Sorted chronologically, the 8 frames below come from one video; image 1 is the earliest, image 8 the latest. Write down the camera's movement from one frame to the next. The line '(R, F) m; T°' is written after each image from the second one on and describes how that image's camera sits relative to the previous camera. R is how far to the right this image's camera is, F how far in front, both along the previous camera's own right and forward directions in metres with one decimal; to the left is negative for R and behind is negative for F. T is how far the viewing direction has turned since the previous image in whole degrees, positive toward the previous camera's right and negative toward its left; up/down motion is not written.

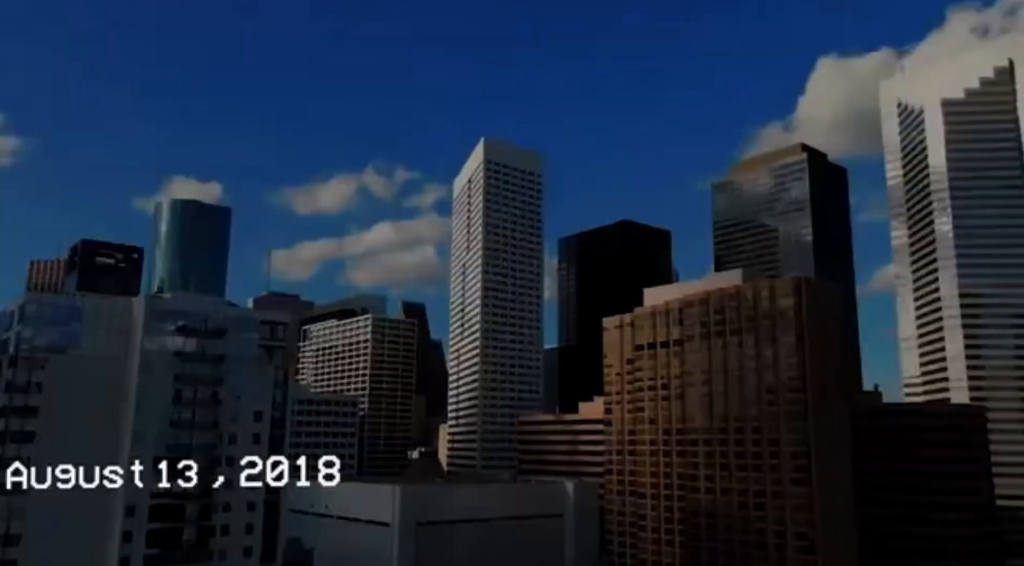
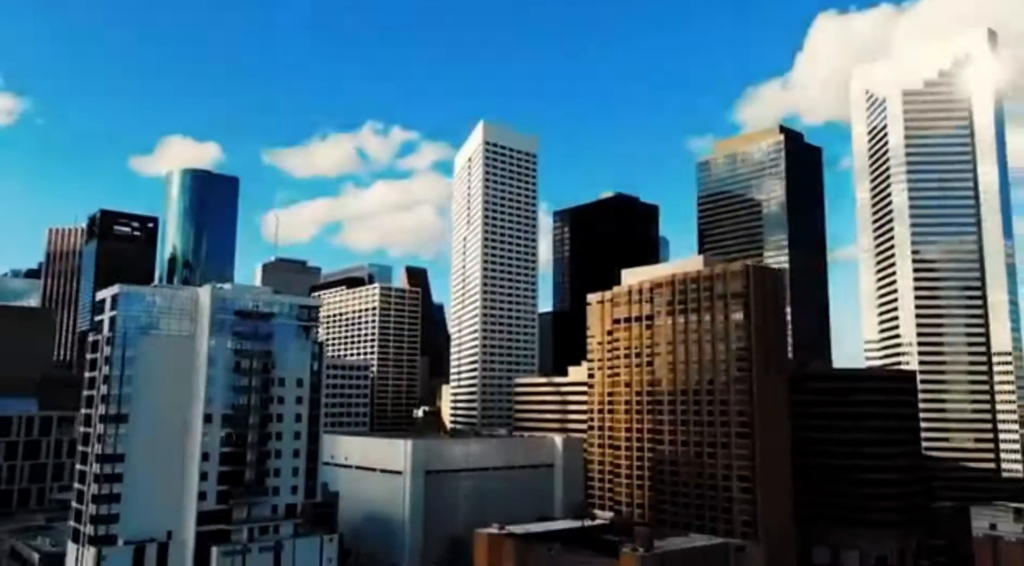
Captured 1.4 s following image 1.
(+0.2, -8.3) m; 0°
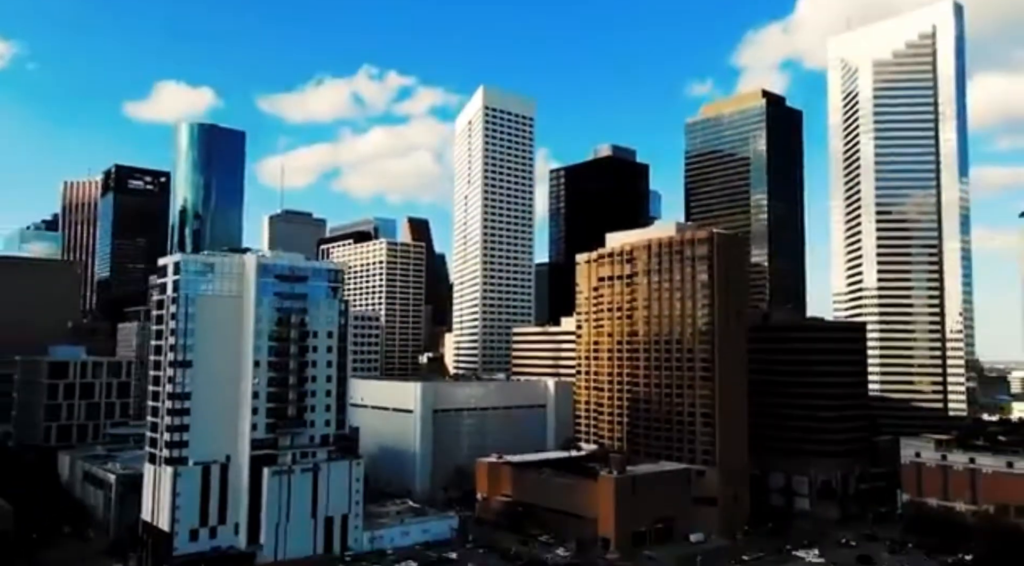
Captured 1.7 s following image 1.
(+0.1, -8.2) m; 0°
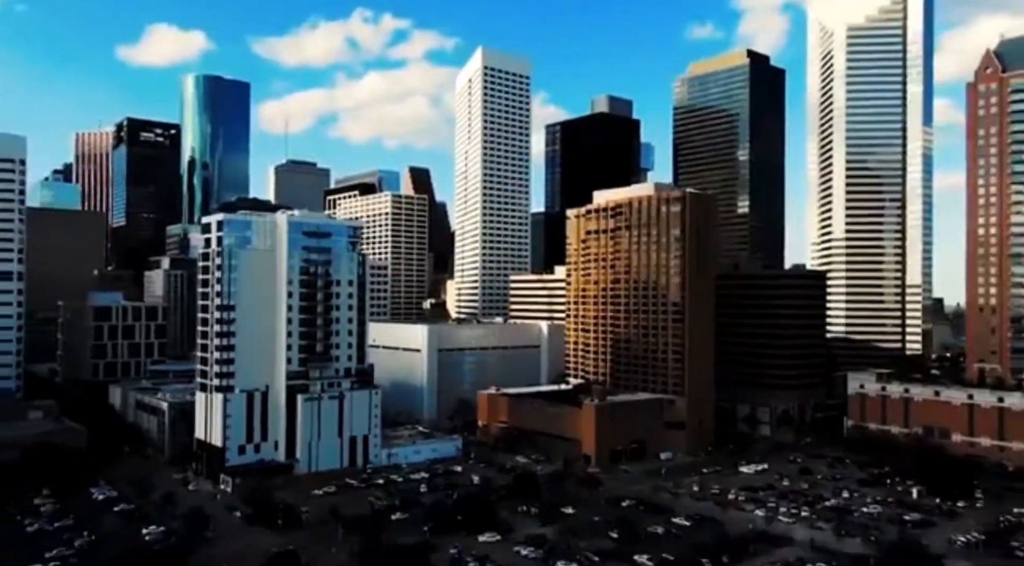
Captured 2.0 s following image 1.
(+0.2, -8.3) m; 0°
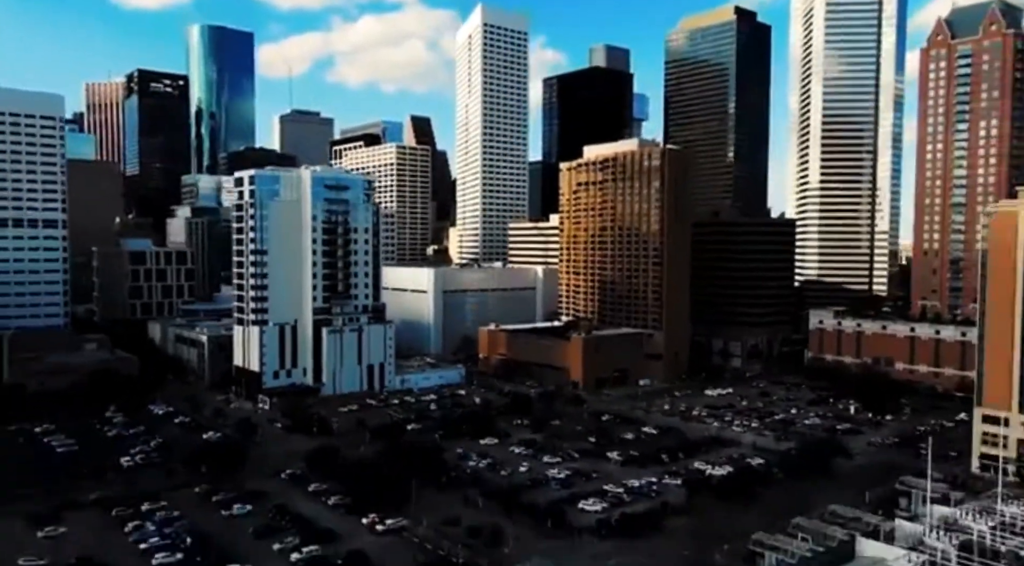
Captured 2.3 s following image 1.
(+0.2, -8.3) m; 0°
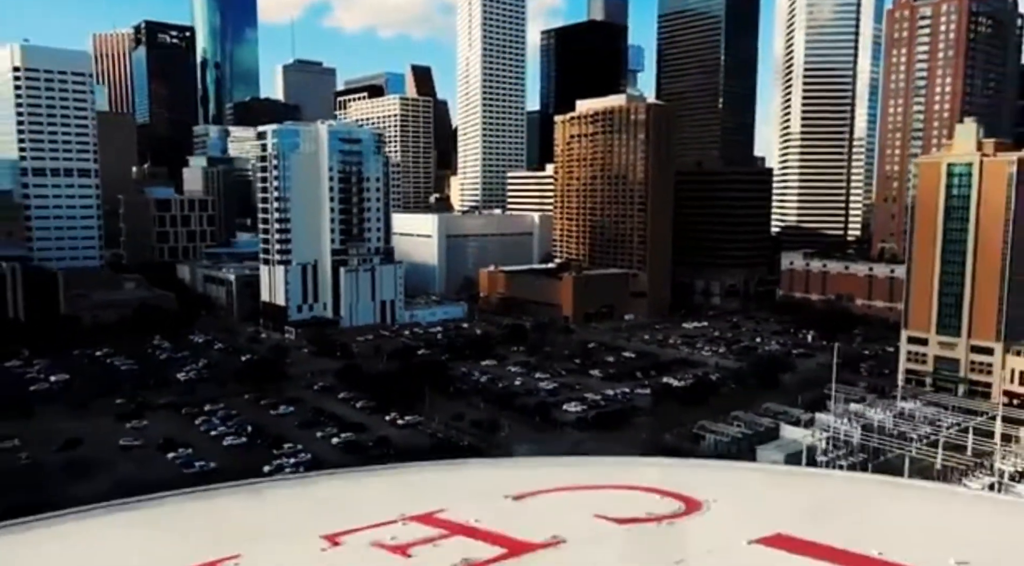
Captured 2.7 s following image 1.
(+0.3, -7.8) m; 0°
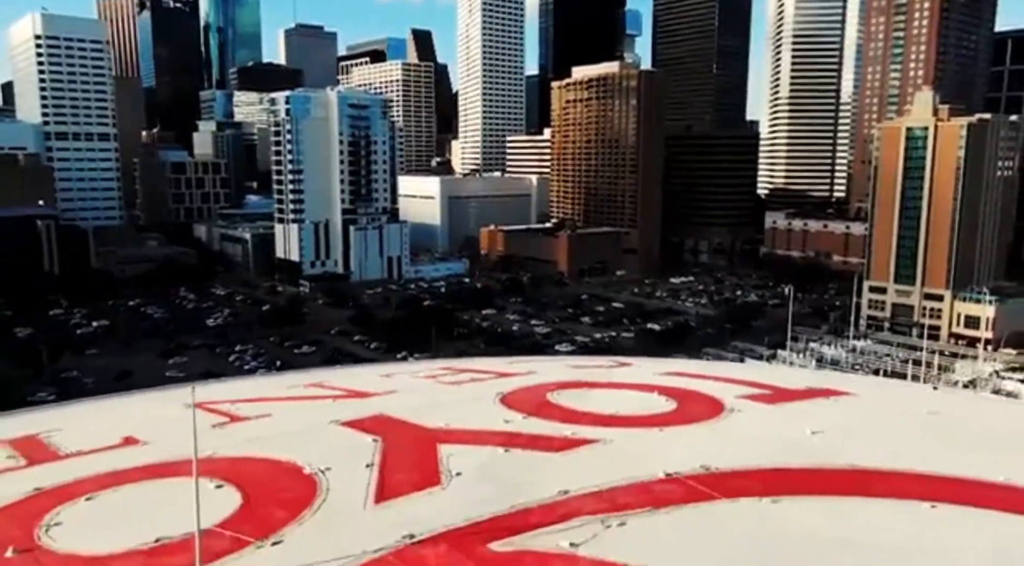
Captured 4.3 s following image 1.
(+0.2, -5.4) m; 0°
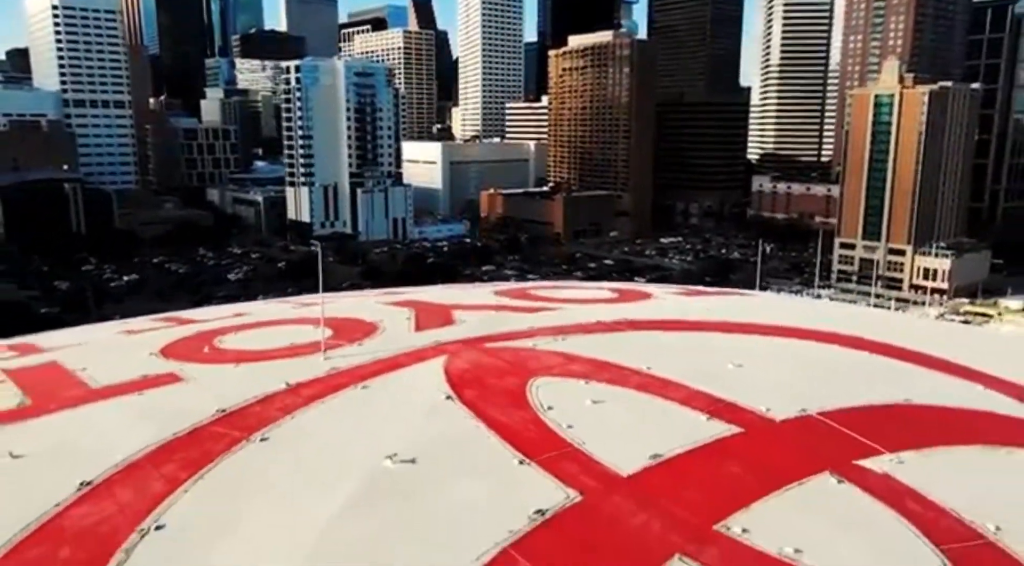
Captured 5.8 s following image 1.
(+0.2, -4.9) m; 0°
